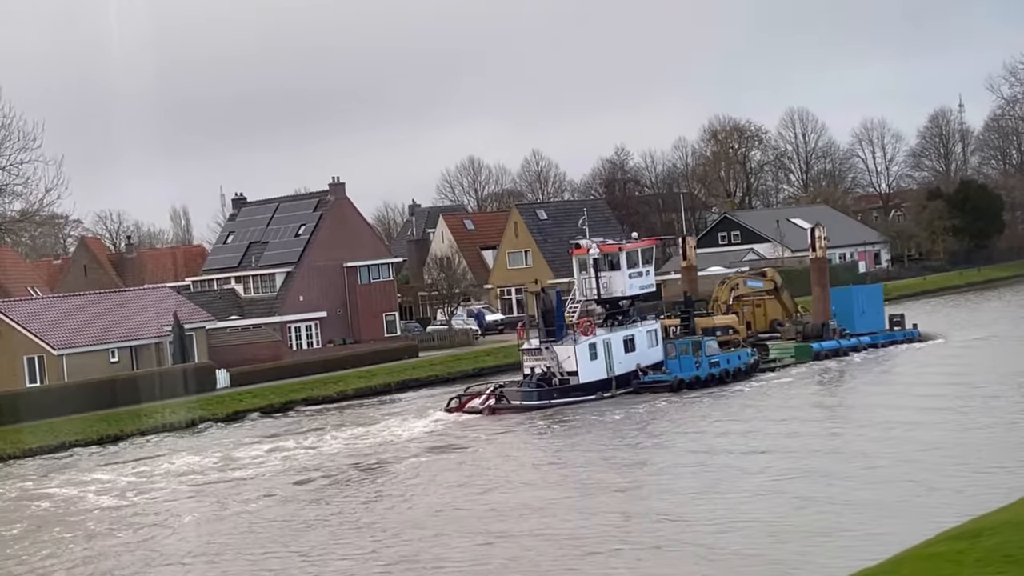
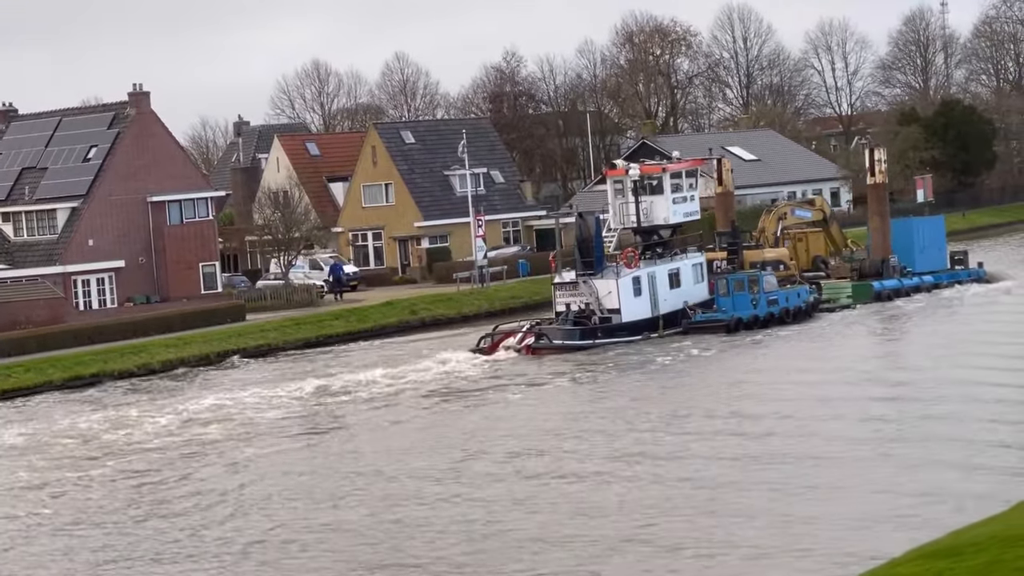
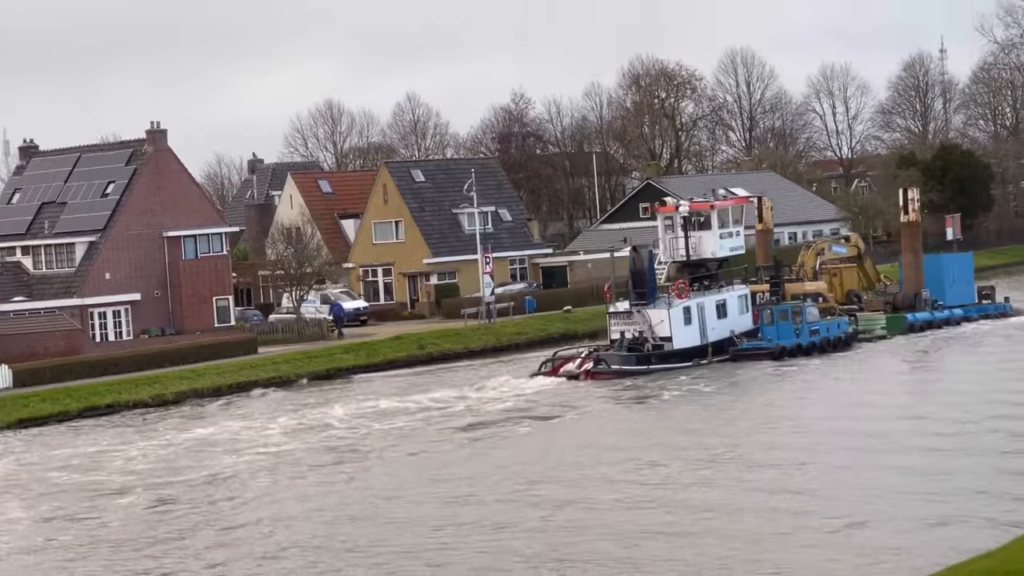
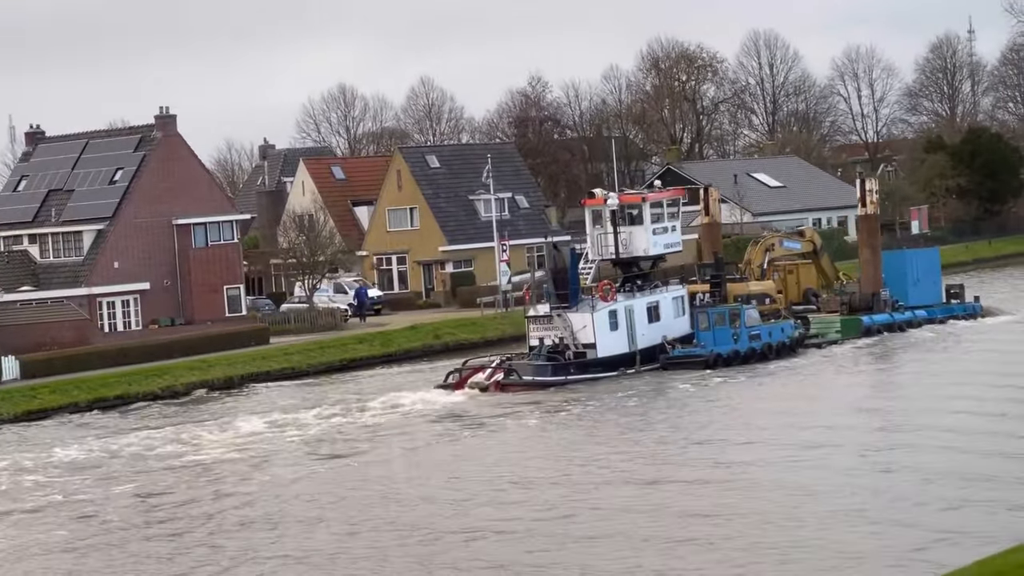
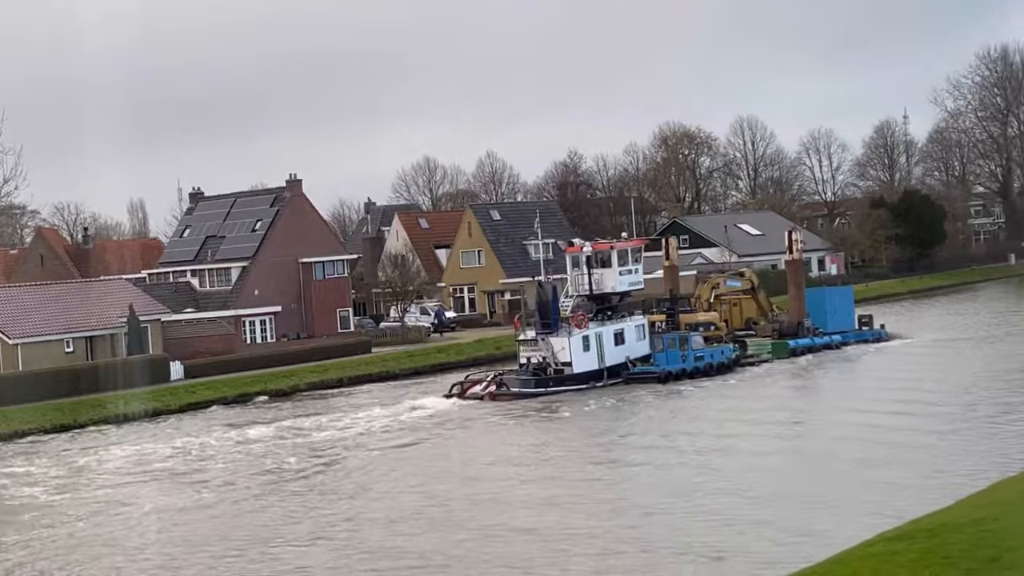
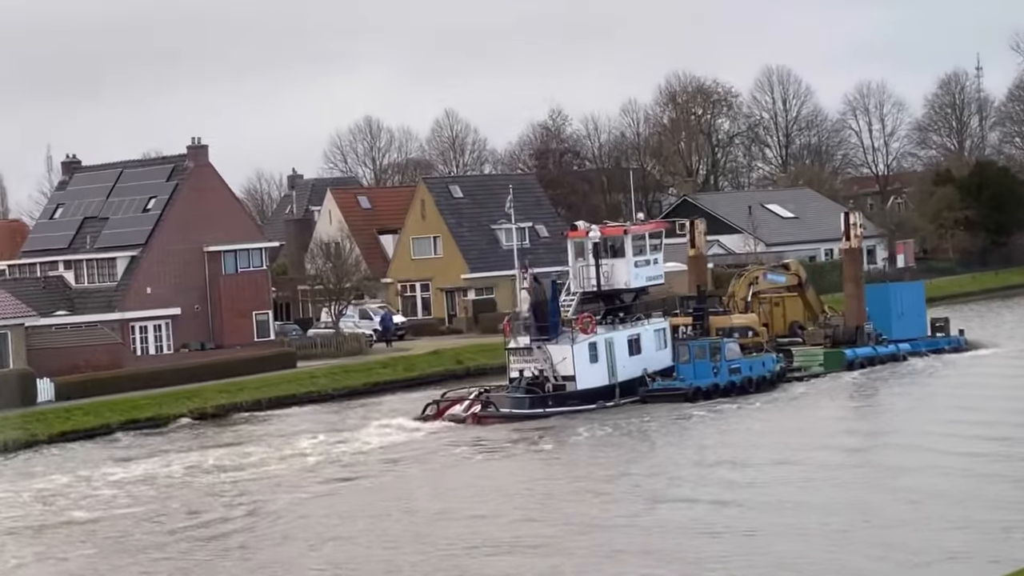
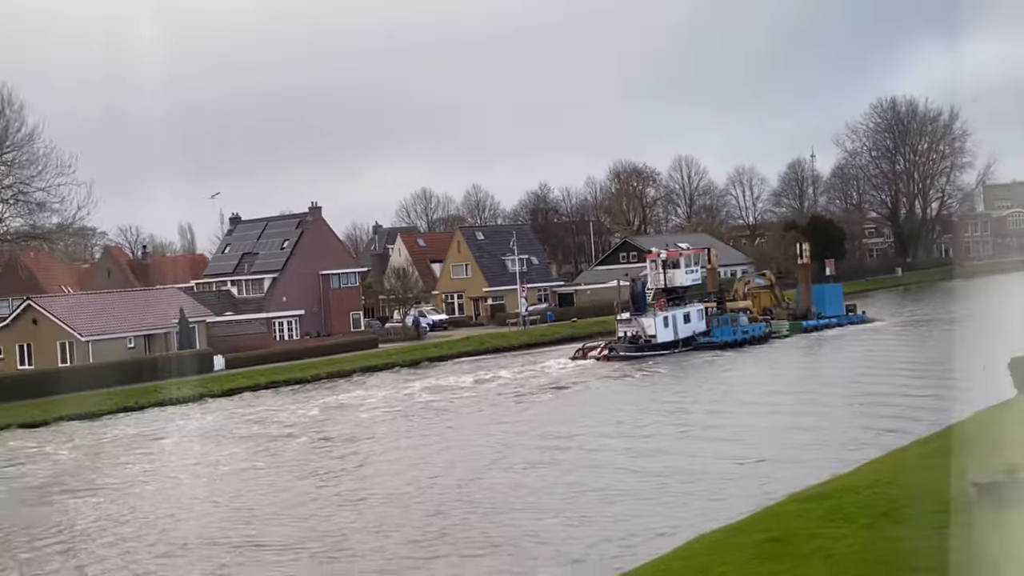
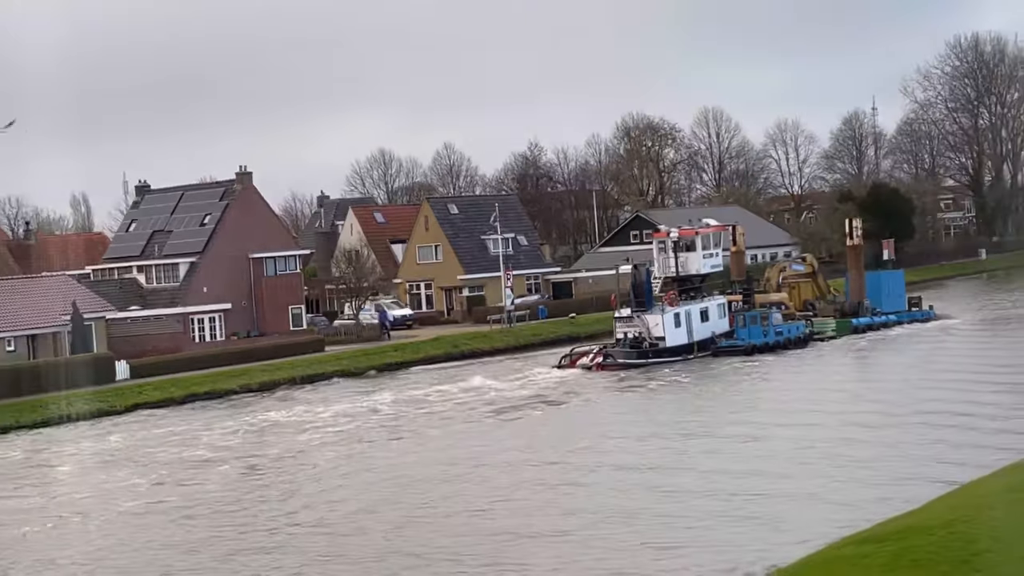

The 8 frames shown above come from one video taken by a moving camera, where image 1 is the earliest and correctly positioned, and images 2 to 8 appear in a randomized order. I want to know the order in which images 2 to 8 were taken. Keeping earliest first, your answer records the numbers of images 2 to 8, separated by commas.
5, 6, 4, 2, 3, 8, 7
